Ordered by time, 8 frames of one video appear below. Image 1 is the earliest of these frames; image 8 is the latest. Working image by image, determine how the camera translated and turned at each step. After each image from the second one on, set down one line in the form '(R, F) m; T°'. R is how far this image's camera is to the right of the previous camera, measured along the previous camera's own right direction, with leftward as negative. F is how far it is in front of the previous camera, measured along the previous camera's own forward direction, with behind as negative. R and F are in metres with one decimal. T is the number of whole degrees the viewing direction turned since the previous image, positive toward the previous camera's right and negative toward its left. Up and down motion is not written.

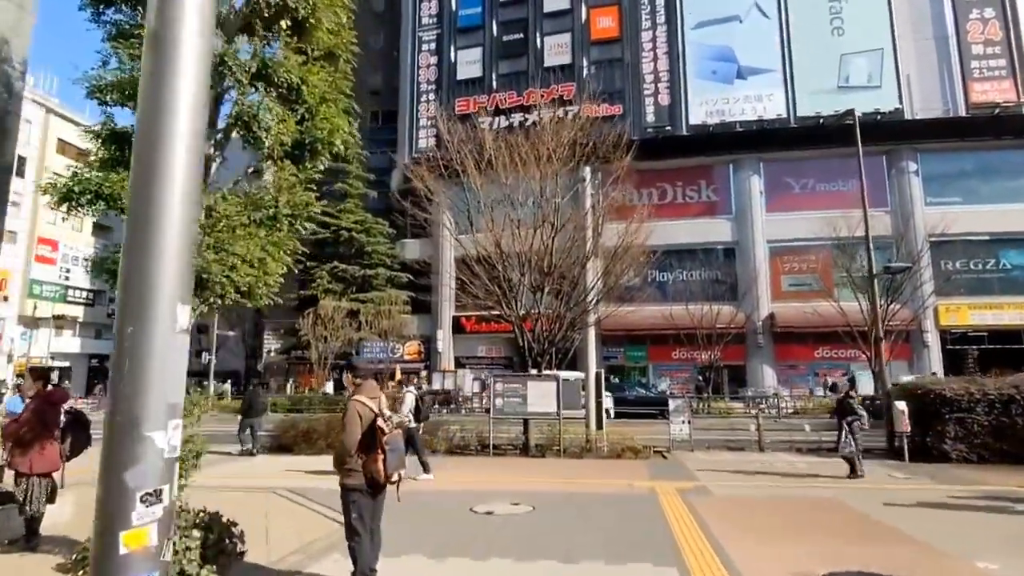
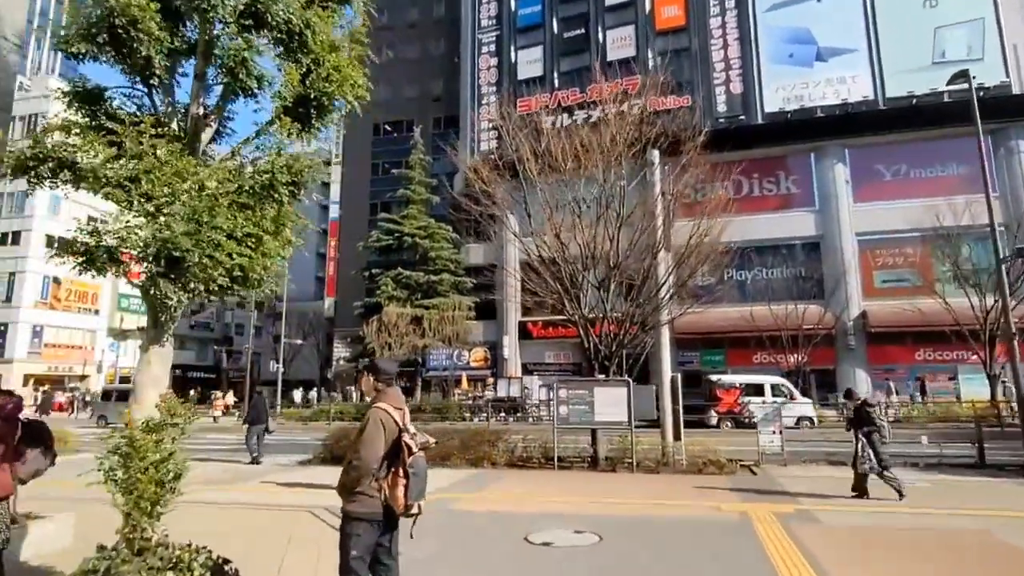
(+0.1, +1.0) m; -6°
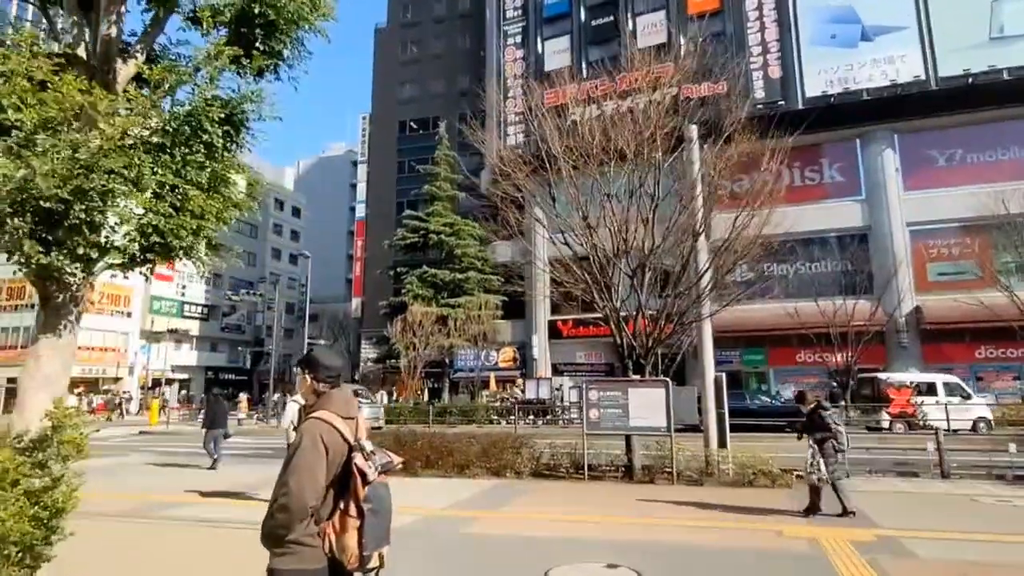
(+0.1, +1.0) m; -3°
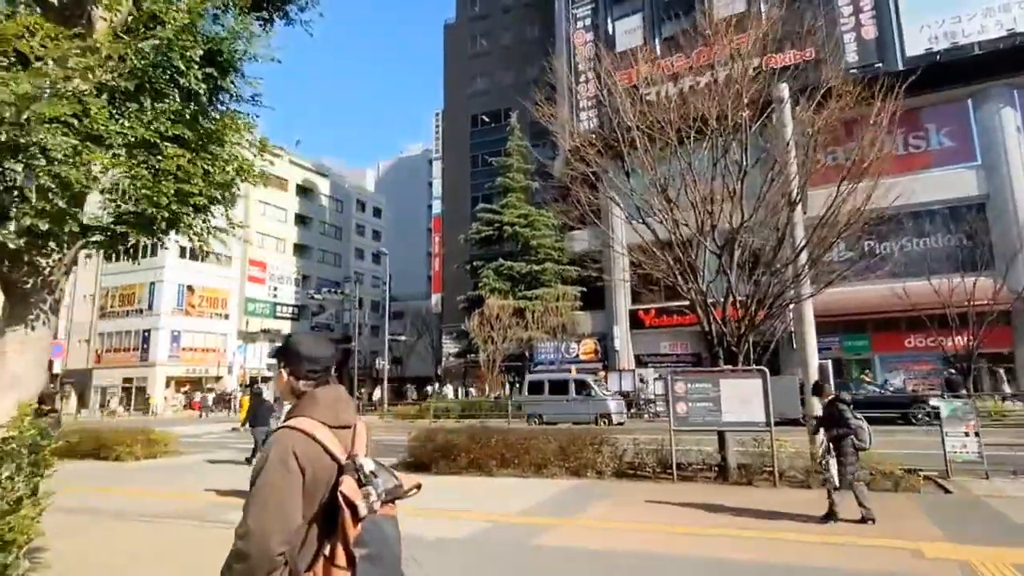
(+0.1, +0.7) m; -7°
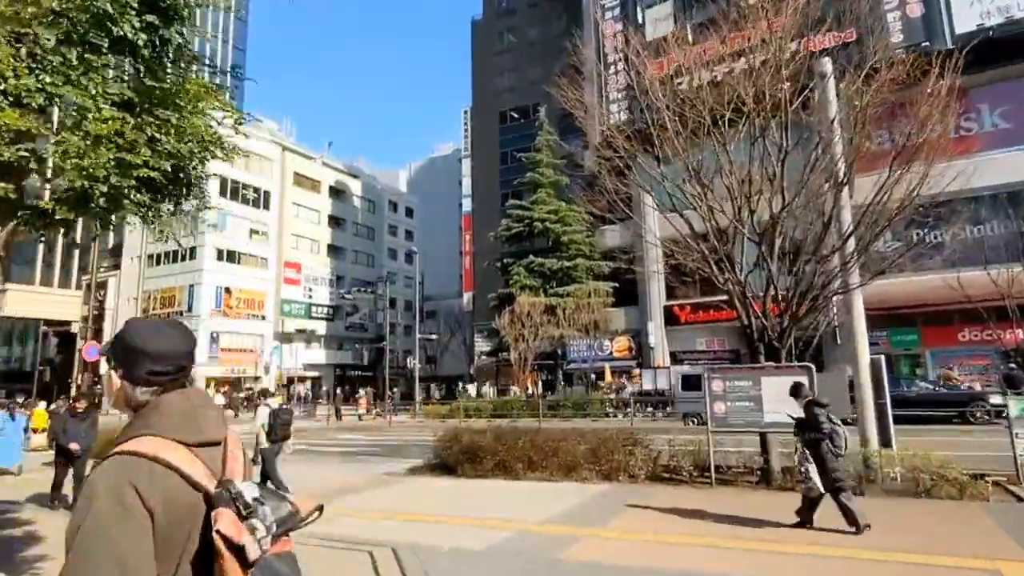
(+0.1, +0.4) m; -3°
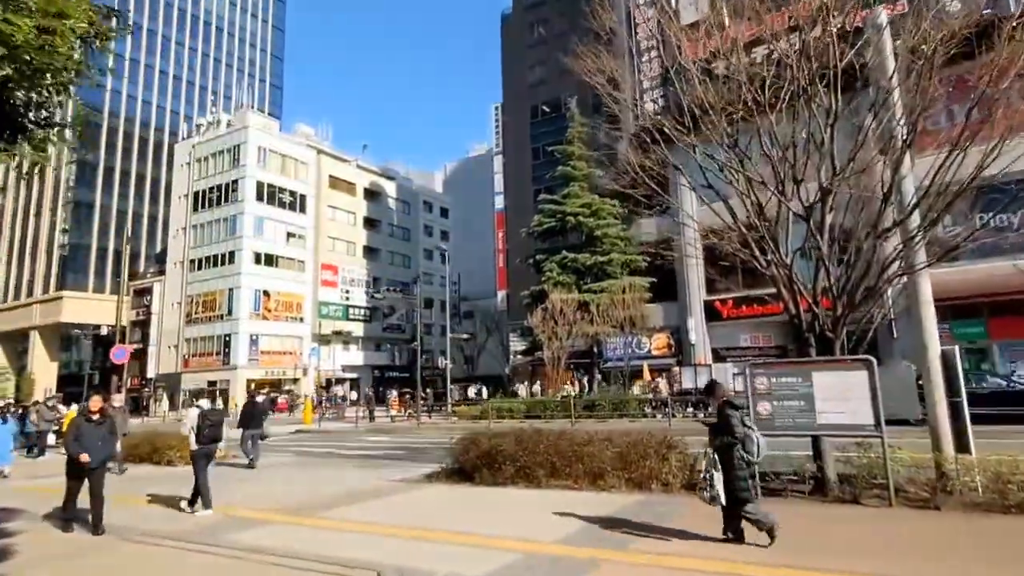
(+0.3, +0.8) m; -4°
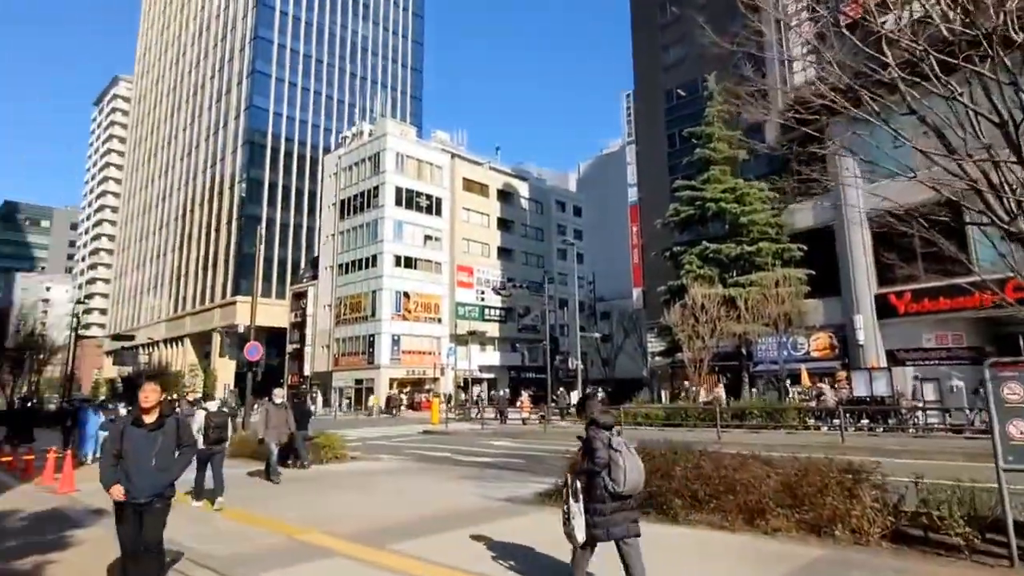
(+0.1, +1.6) m; -12°
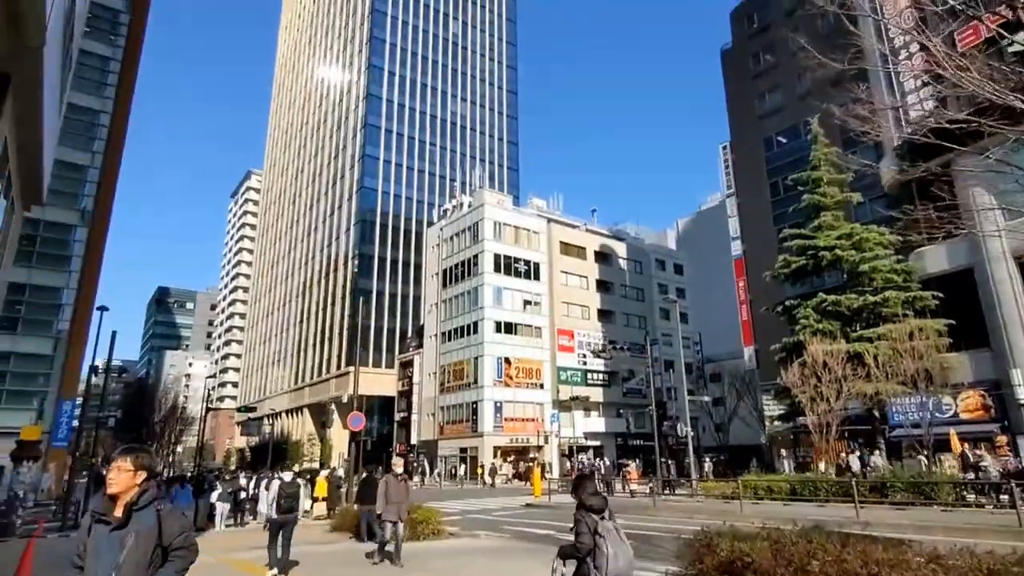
(+0.1, +0.6) m; -9°
